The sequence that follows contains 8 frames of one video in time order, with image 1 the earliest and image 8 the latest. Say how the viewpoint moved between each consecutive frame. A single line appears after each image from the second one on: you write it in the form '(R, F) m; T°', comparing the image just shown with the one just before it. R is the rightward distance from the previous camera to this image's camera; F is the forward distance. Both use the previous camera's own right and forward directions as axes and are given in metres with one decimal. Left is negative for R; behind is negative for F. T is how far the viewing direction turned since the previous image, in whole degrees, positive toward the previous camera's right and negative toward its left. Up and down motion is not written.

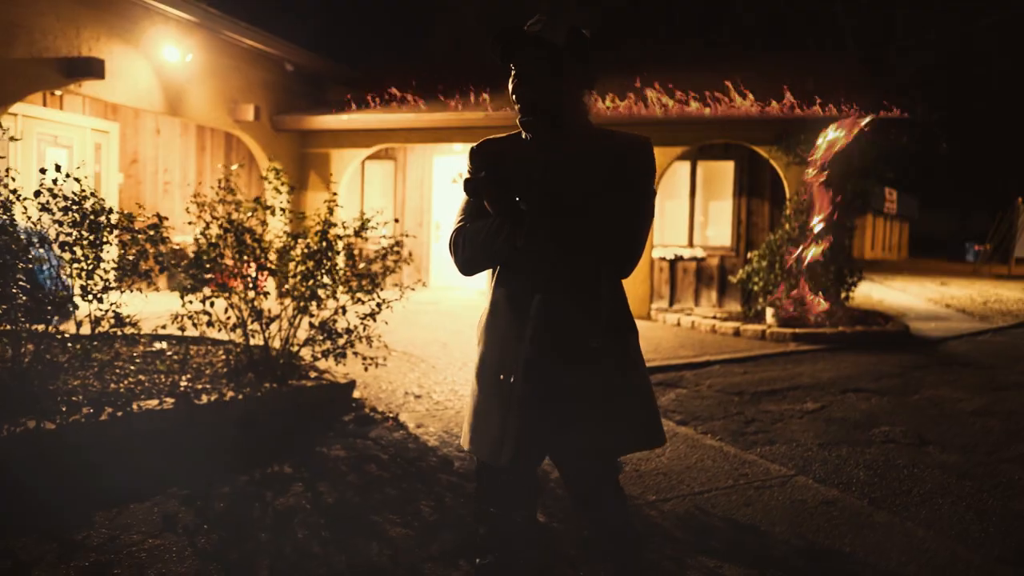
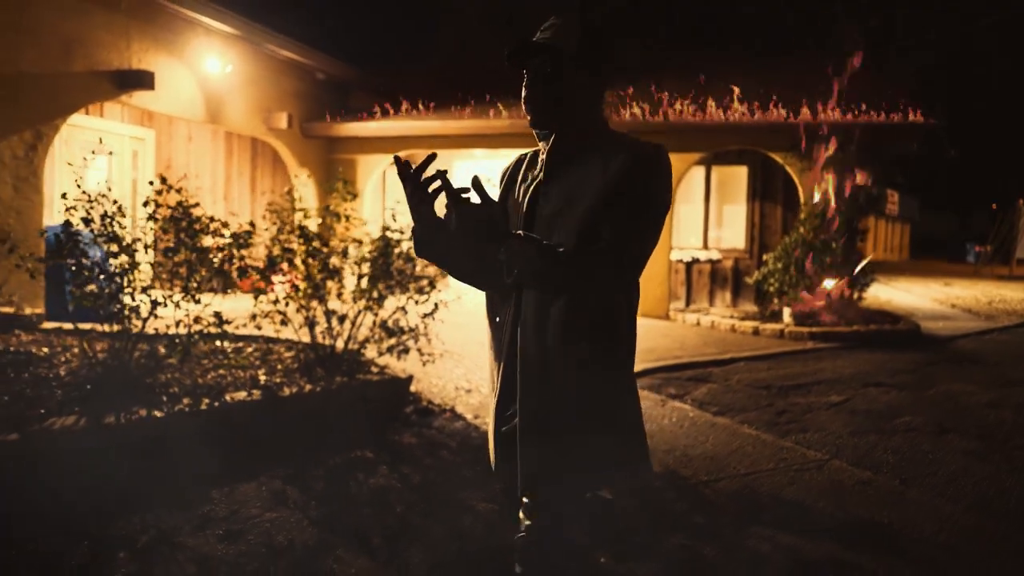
(-0.4, -0.4) m; 0°
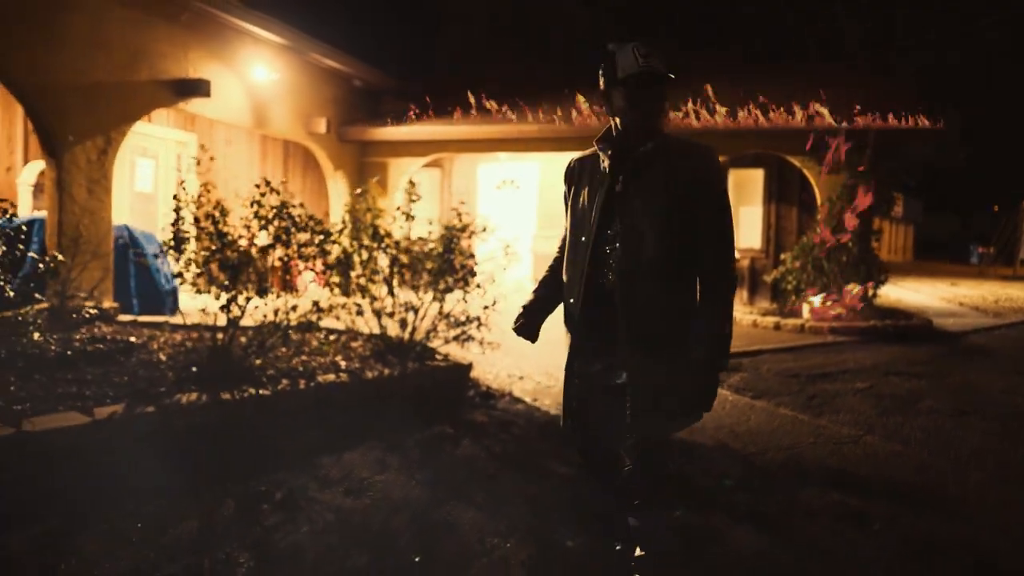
(-0.4, -0.5) m; 0°
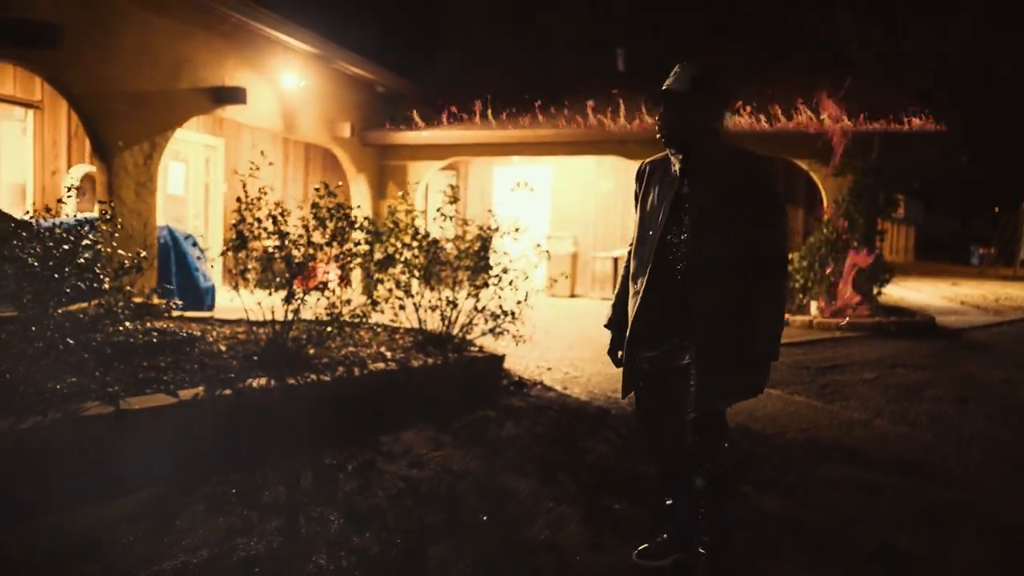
(-0.3, -0.4) m; 0°
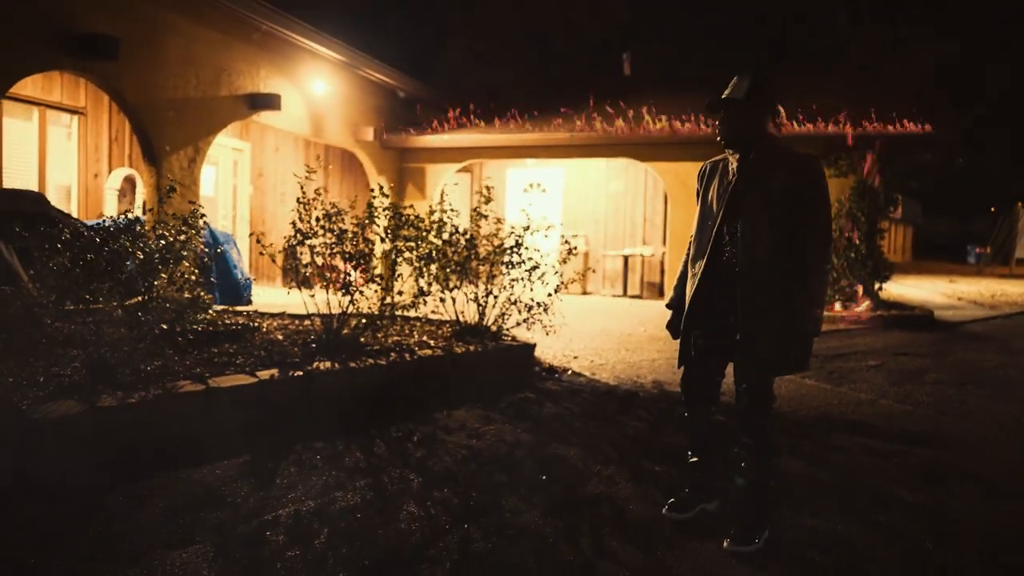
(-0.3, -0.5) m; 0°
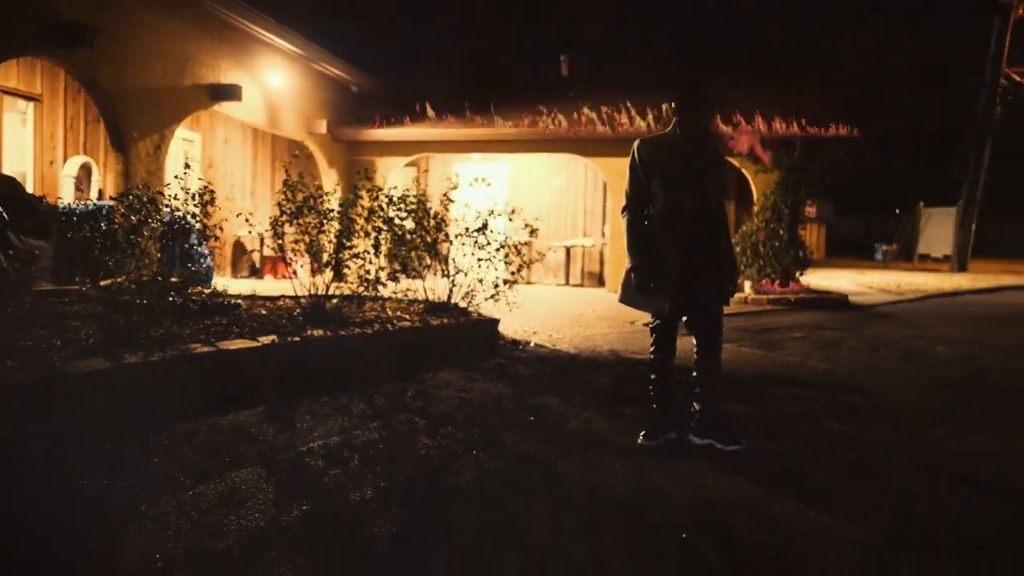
(-0.4, -0.6) m; +5°
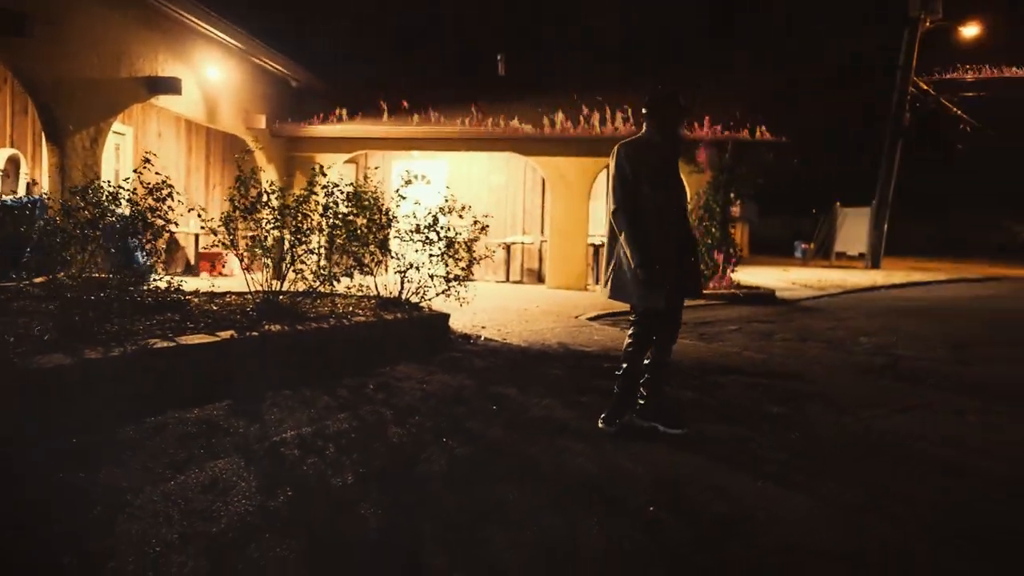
(-0.2, -0.2) m; +5°
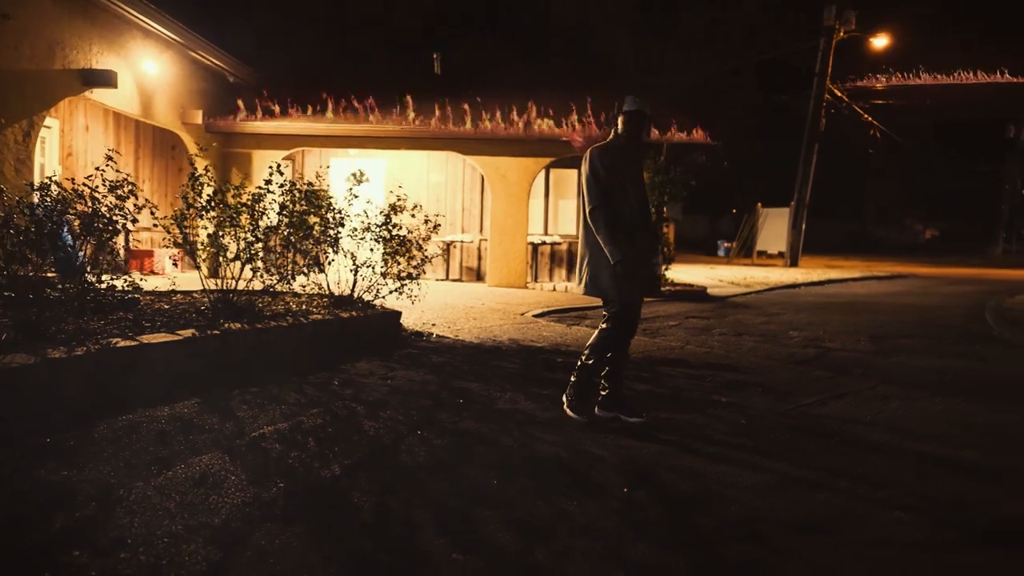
(-0.2, -0.2) m; +5°
